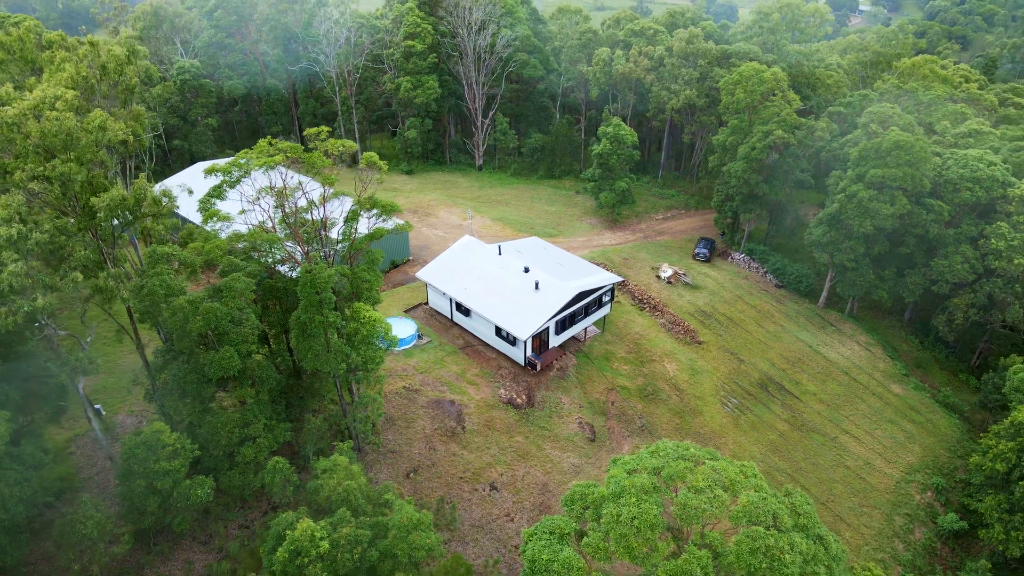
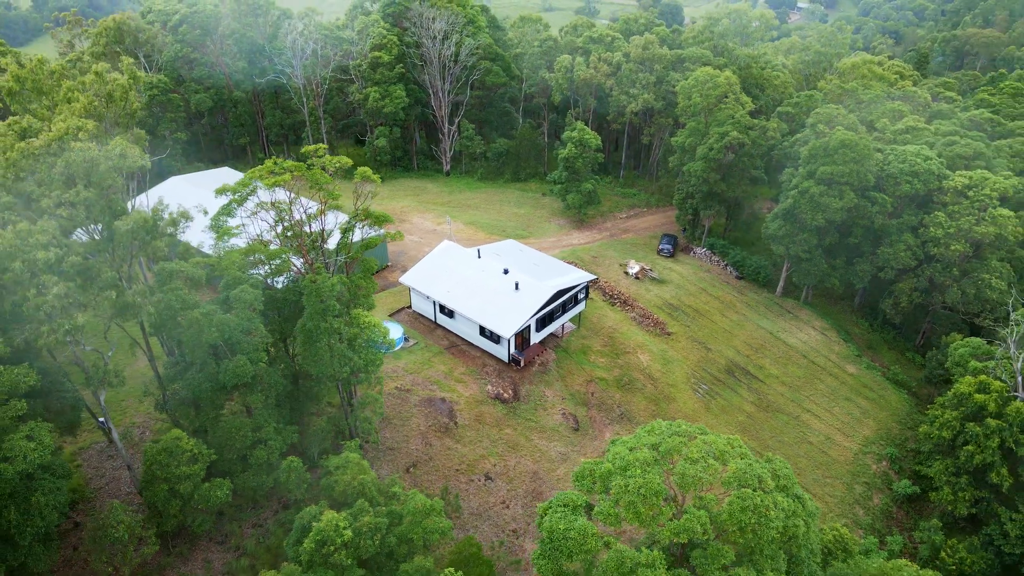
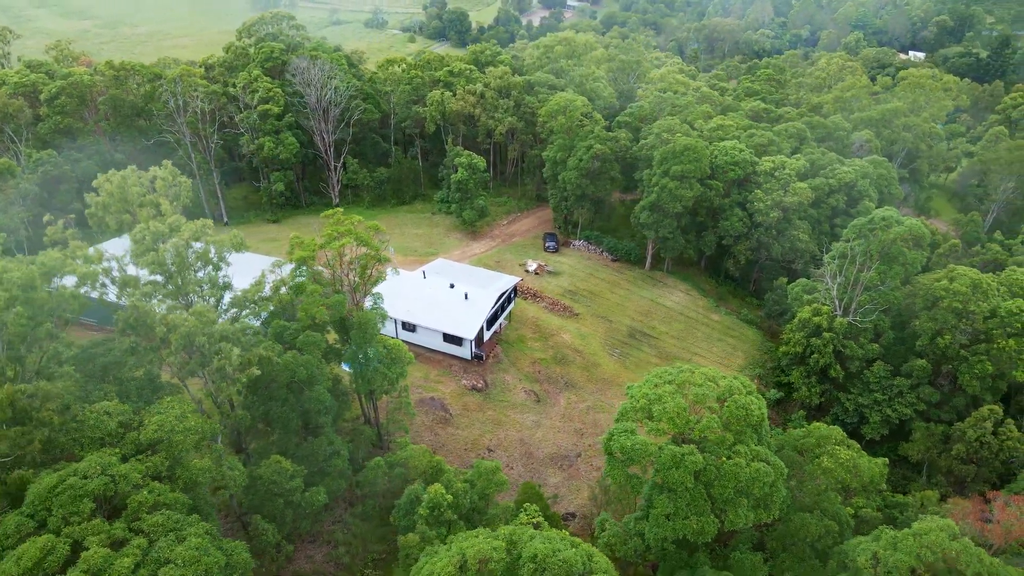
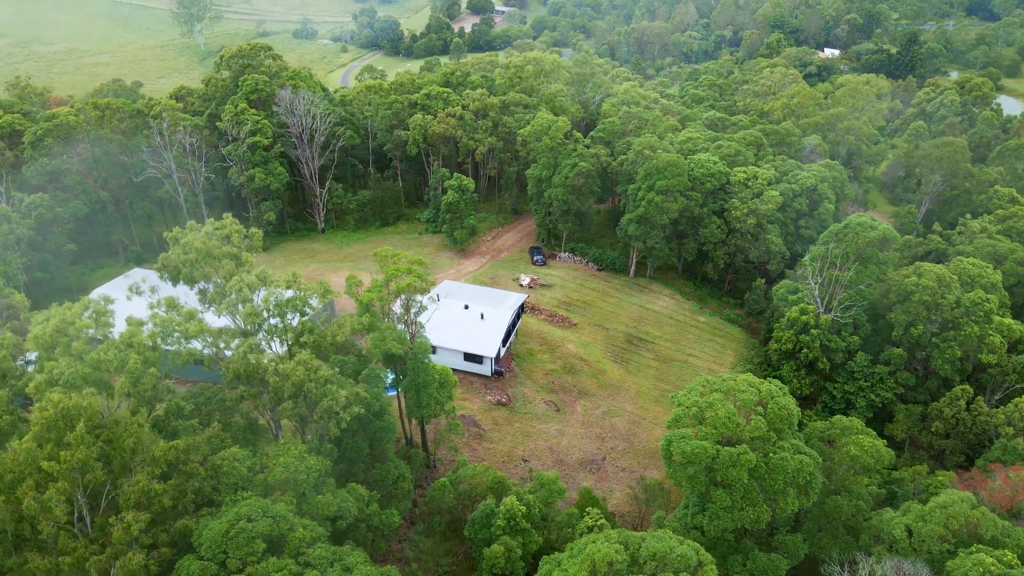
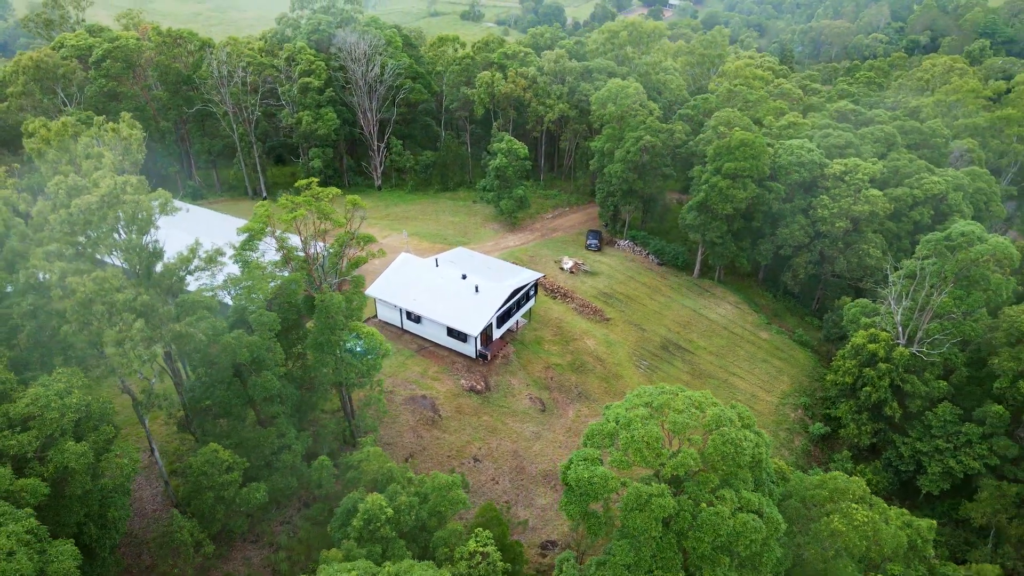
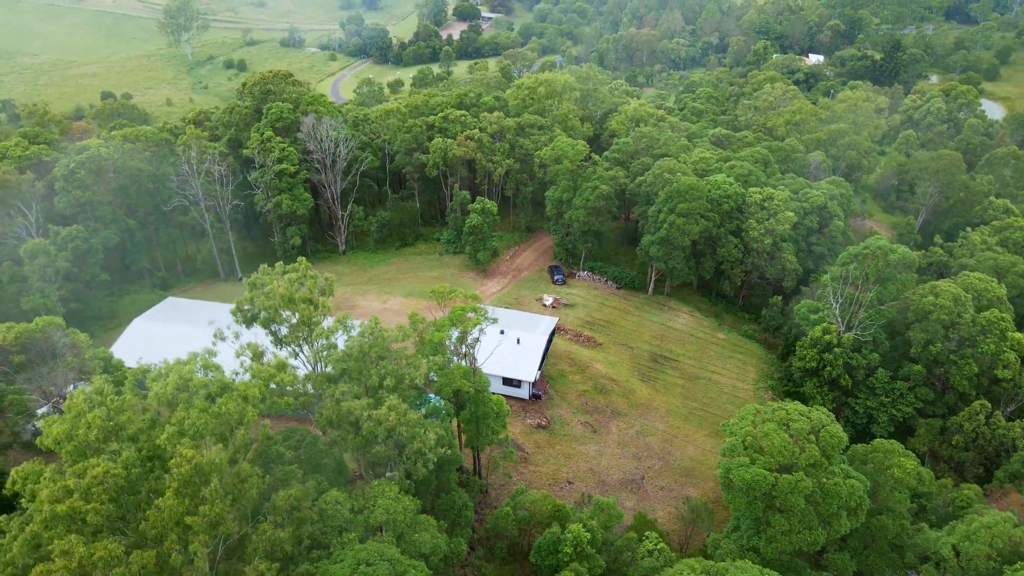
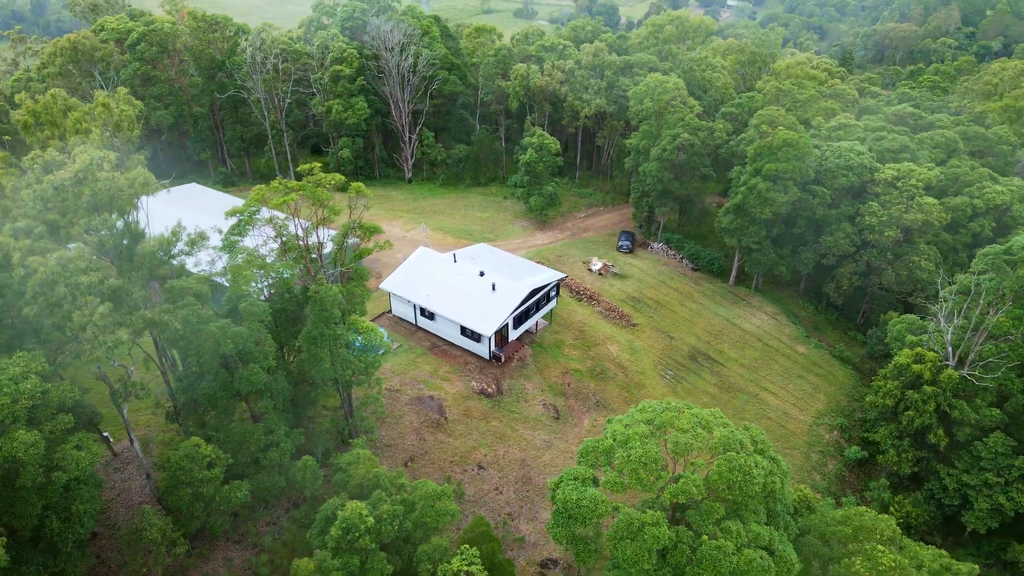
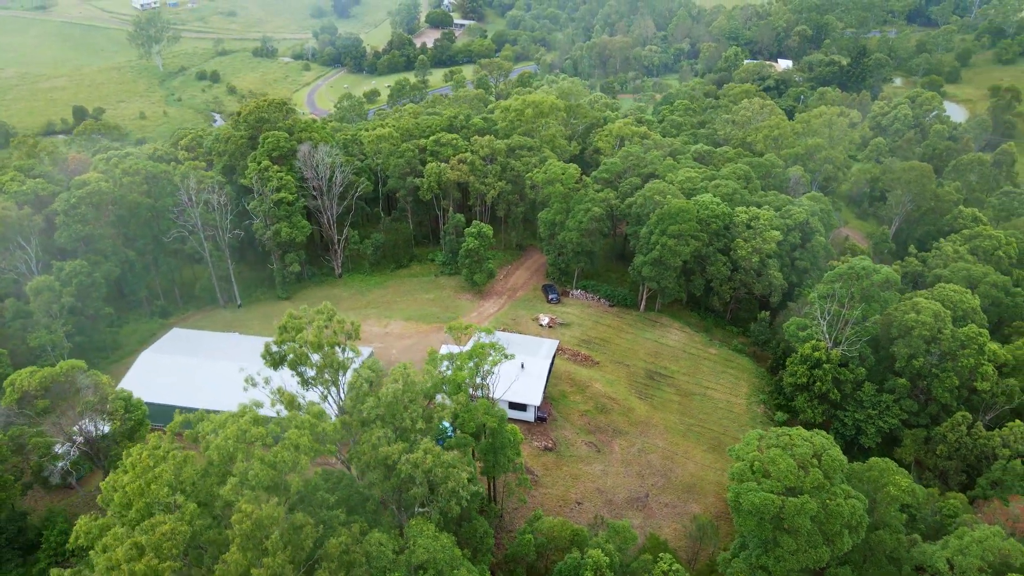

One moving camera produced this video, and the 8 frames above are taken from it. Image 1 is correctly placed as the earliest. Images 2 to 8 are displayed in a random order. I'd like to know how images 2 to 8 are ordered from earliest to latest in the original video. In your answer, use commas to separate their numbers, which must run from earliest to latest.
2, 7, 5, 3, 4, 6, 8
